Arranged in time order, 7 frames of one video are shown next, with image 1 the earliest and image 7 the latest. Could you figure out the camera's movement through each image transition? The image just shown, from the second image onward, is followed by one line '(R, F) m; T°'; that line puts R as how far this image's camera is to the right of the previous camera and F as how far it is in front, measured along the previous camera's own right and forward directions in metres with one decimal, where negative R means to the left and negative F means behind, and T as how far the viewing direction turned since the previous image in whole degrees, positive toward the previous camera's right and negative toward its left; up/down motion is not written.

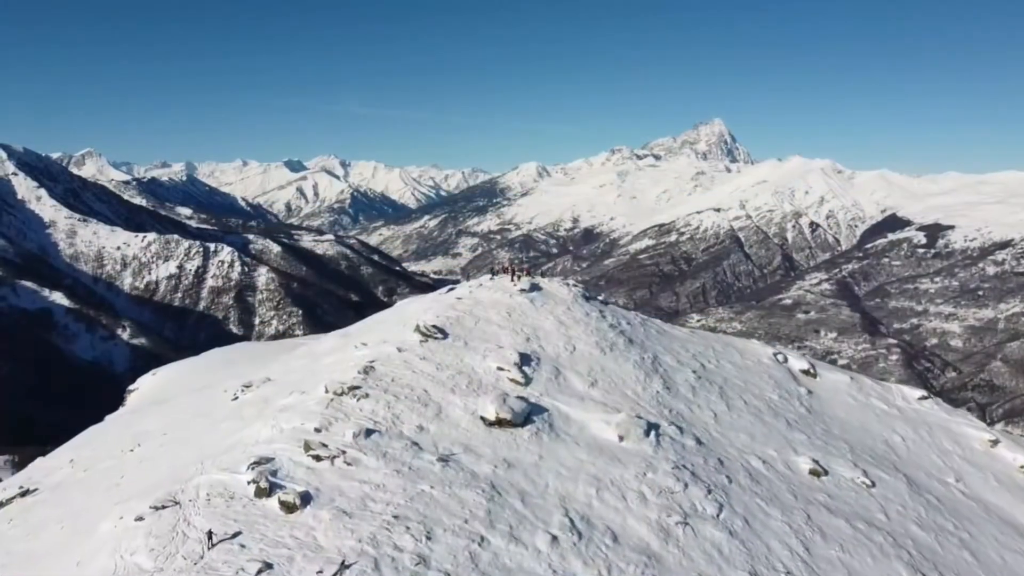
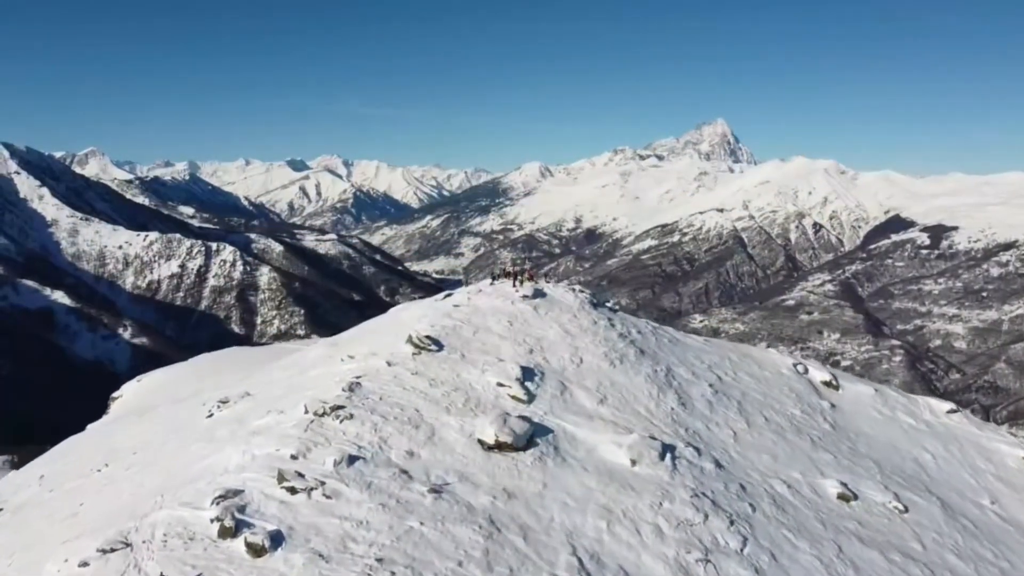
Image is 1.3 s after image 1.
(0.0, +1.4) m; 0°
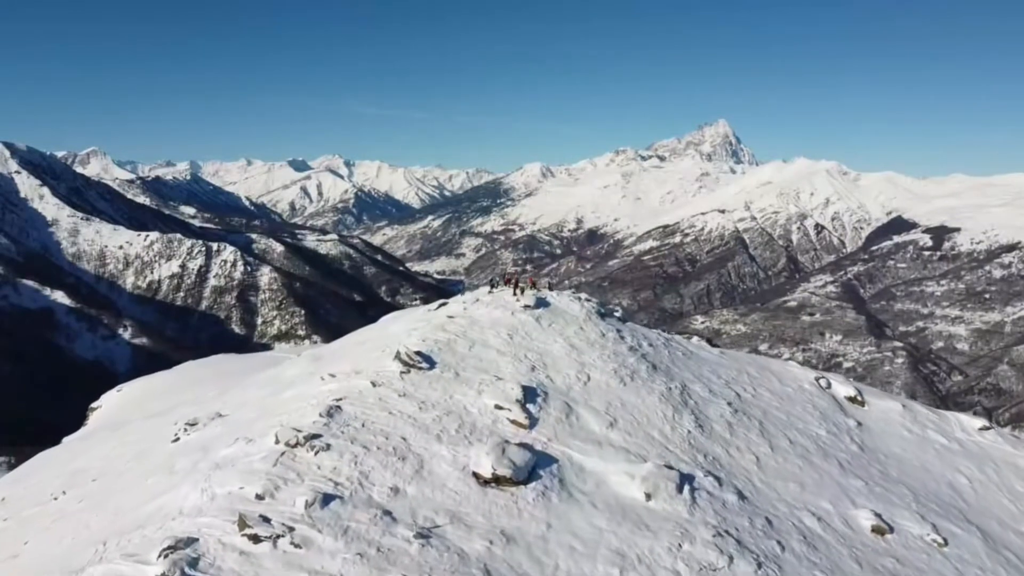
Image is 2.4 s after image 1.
(0.0, +1.5) m; 0°
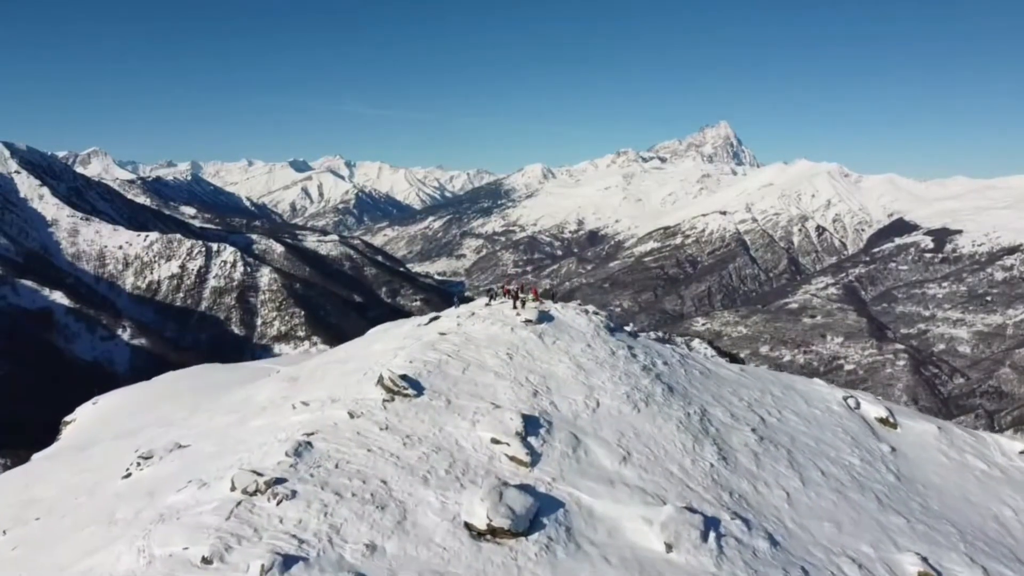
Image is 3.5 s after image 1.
(0.0, +1.6) m; 0°
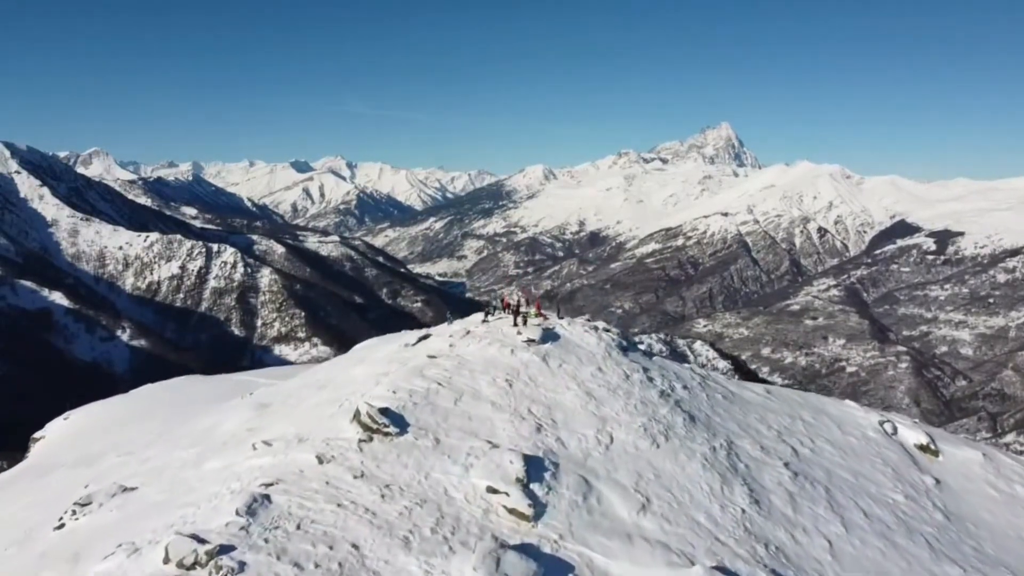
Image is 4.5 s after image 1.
(0.0, +1.7) m; 0°
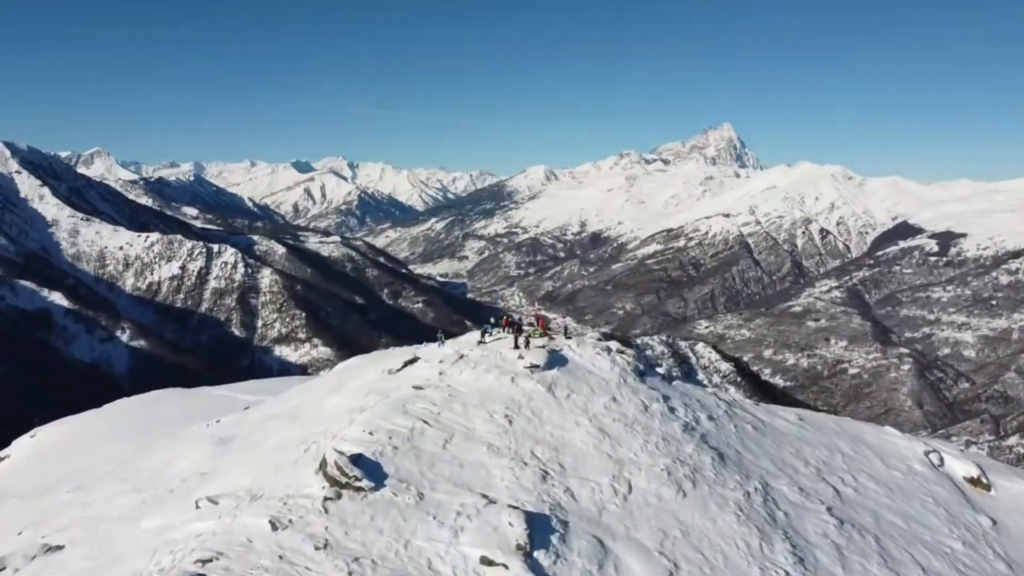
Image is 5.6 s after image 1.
(0.0, +1.7) m; 0°
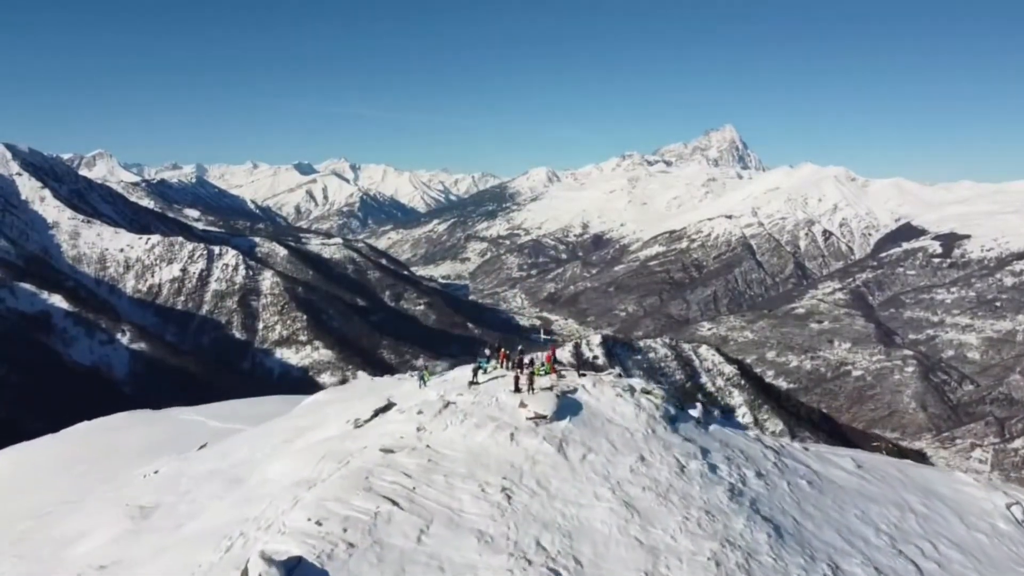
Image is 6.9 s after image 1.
(0.0, +2.3) m; 0°
